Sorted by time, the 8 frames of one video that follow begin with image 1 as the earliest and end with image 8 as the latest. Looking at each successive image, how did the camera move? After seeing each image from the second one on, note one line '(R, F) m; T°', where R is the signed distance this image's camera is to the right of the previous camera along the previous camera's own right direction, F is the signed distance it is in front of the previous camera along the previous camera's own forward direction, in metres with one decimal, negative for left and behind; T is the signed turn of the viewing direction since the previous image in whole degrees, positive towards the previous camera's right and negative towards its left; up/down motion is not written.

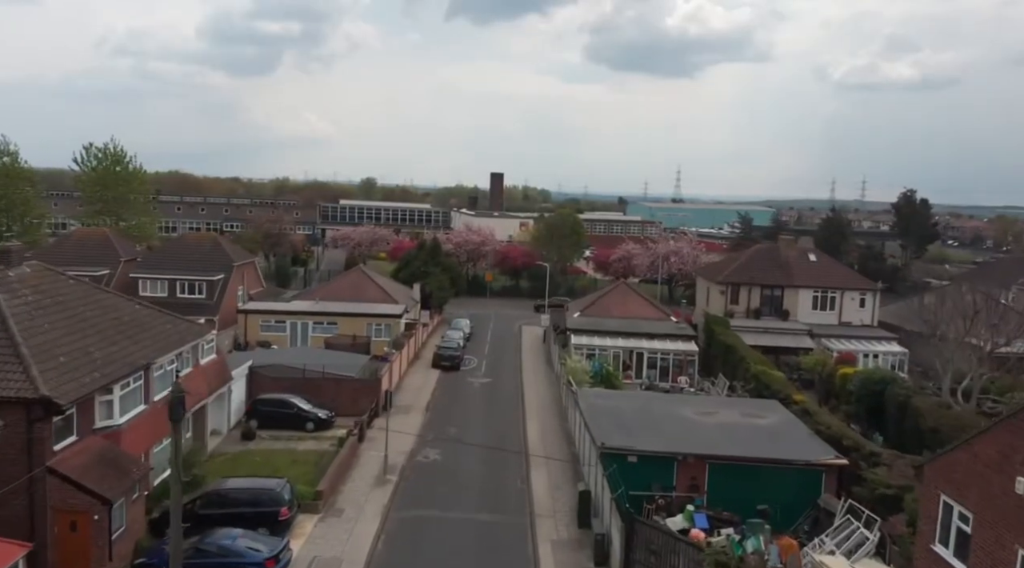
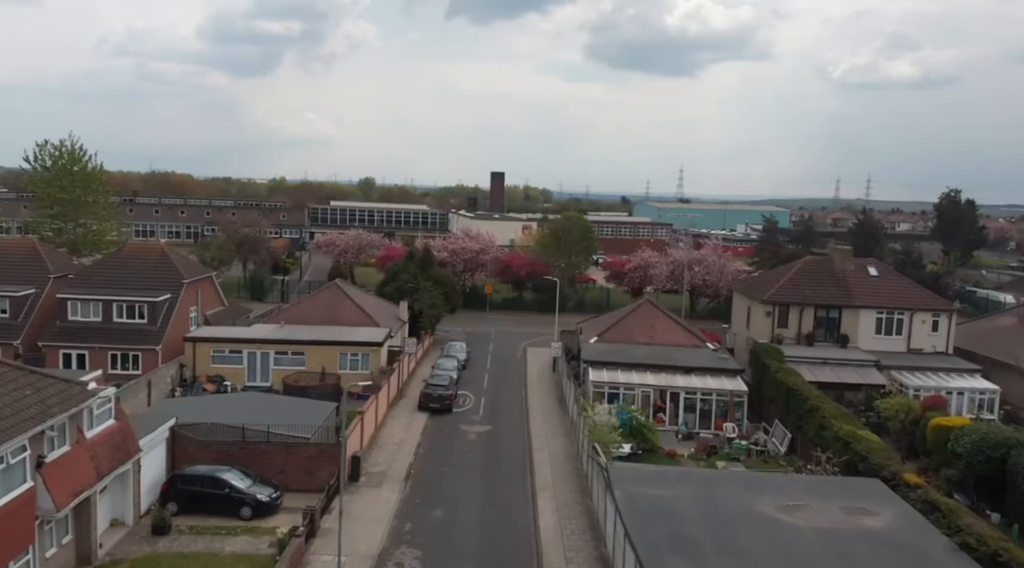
(-0.1, +6.9) m; 0°
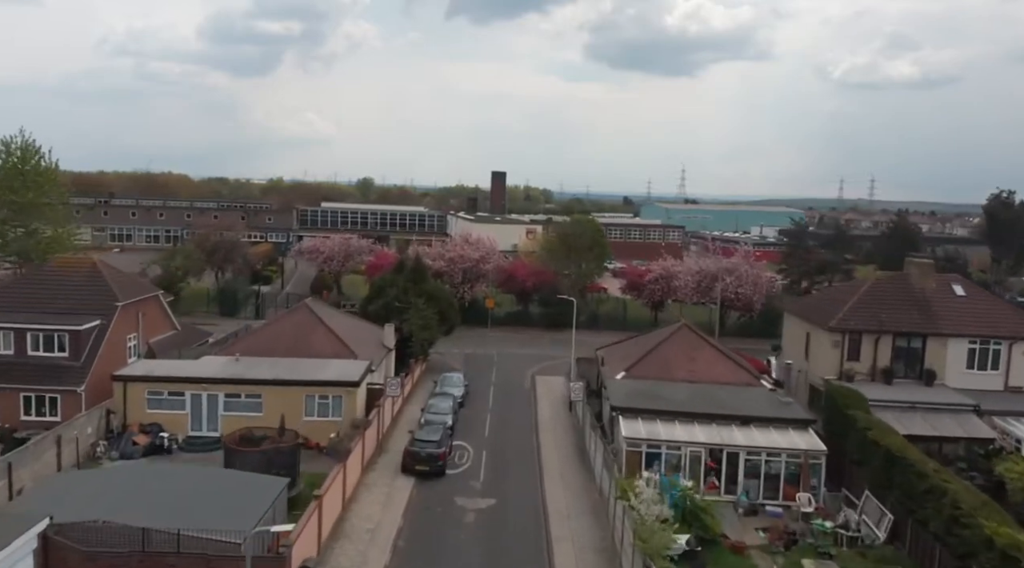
(-0.3, +6.5) m; 0°
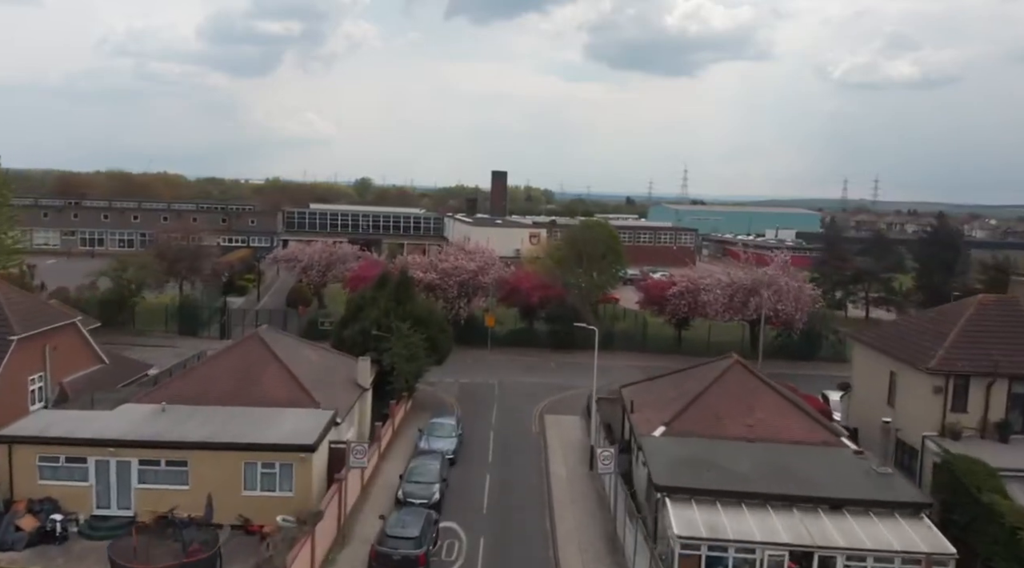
(-0.2, +6.4) m; 0°
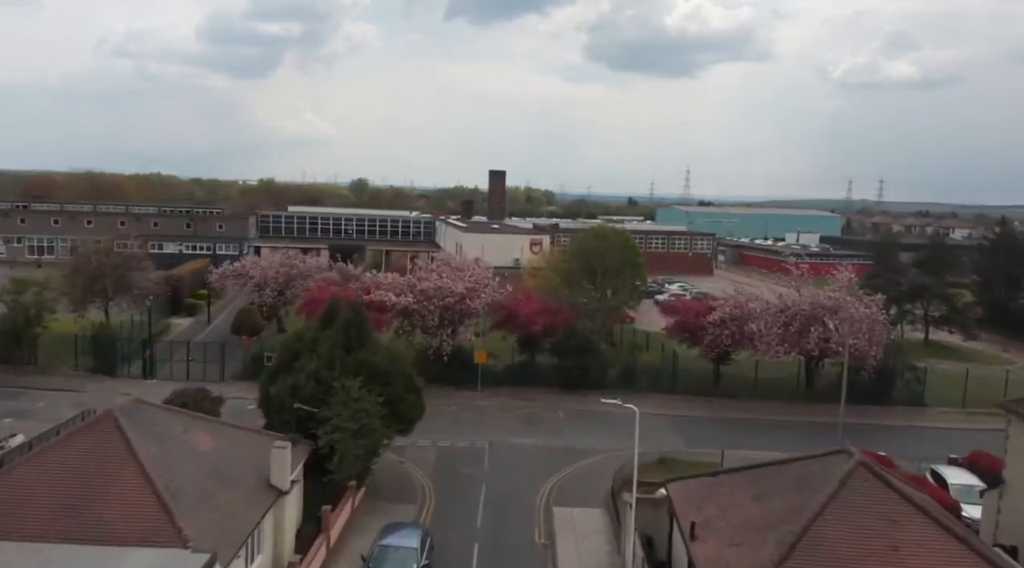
(+0.2, +8.7) m; 0°
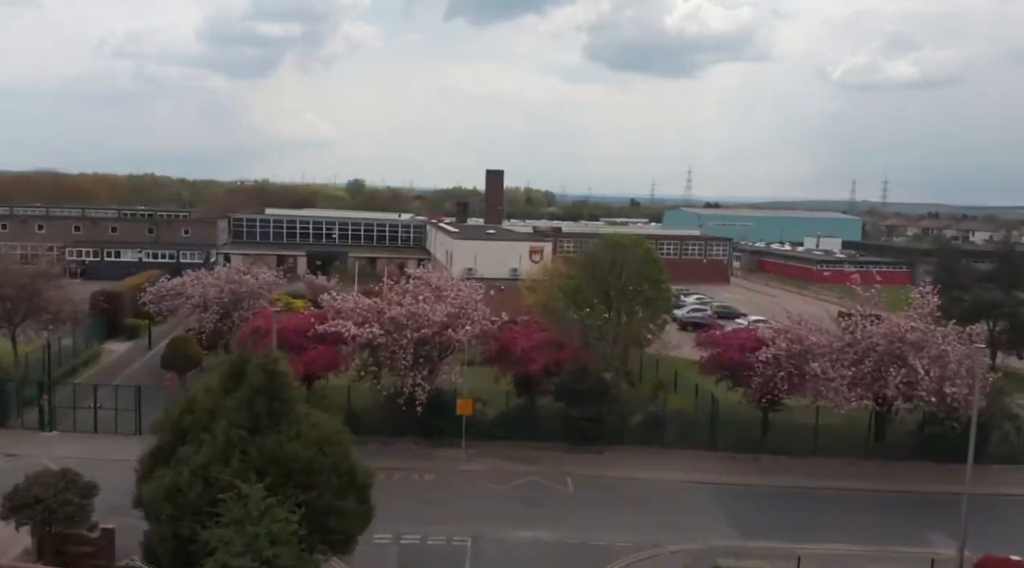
(+0.2, +7.3) m; 0°
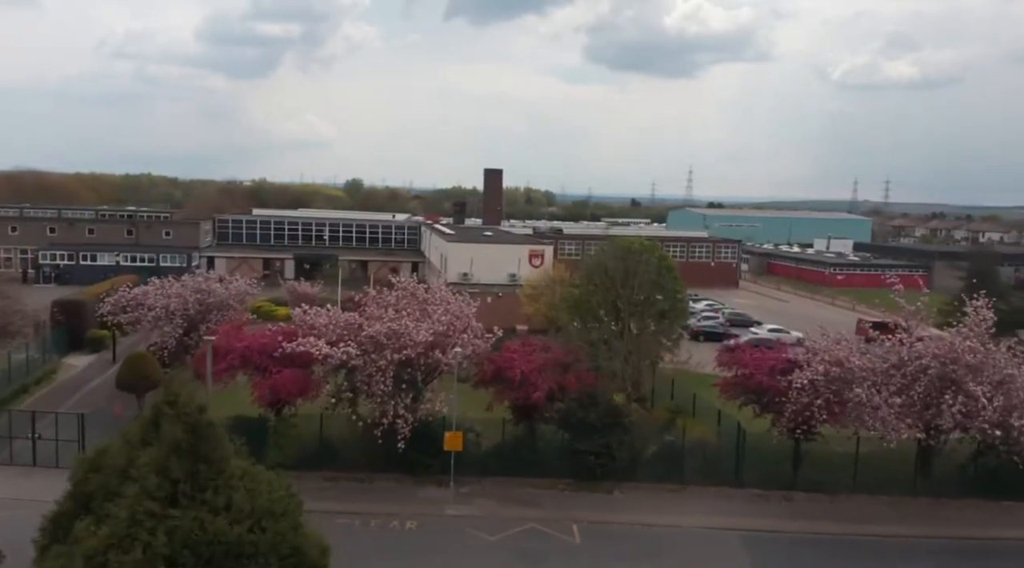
(+0.1, +3.4) m; 0°
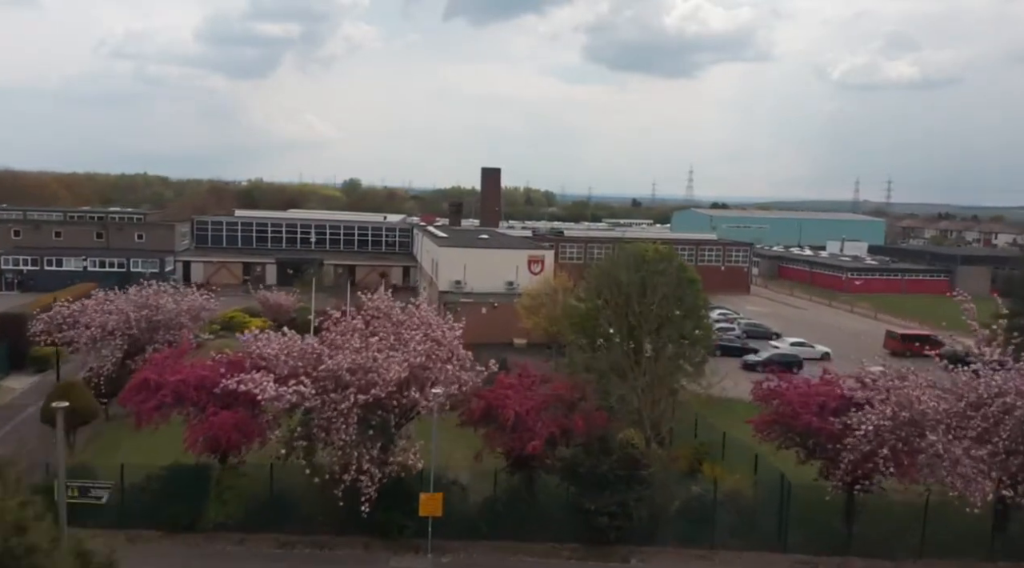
(+0.1, +4.2) m; 0°
